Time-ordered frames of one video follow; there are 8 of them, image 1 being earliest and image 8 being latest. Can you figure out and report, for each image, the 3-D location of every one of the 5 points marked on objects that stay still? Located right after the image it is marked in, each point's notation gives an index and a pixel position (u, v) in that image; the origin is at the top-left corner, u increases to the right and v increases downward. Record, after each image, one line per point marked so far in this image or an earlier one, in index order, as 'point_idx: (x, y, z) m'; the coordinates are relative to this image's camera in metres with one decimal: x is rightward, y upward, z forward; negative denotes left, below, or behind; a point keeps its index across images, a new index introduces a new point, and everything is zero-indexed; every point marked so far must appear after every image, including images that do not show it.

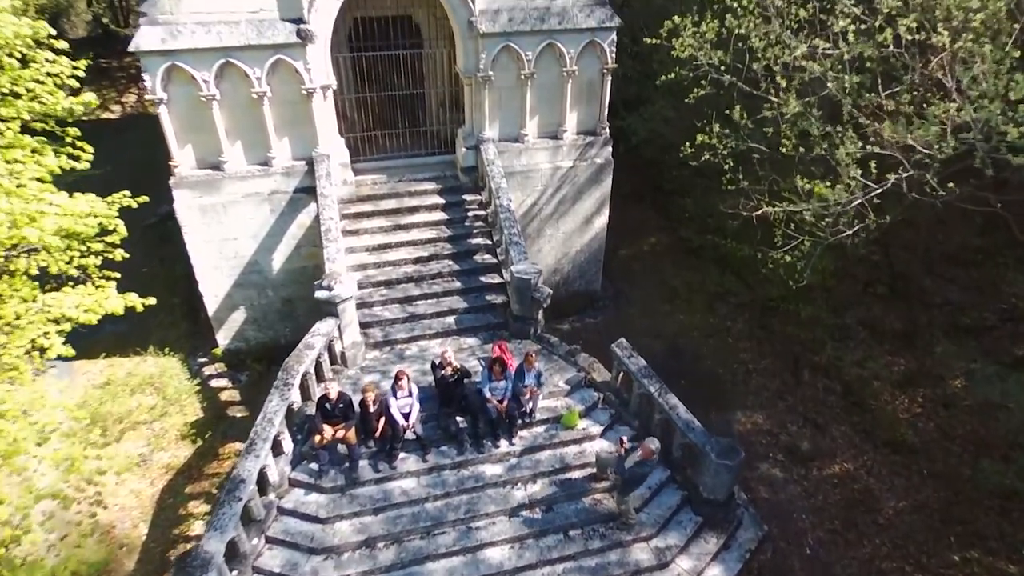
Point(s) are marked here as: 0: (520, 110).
0: (+0.2, +4.4, +13.3) m
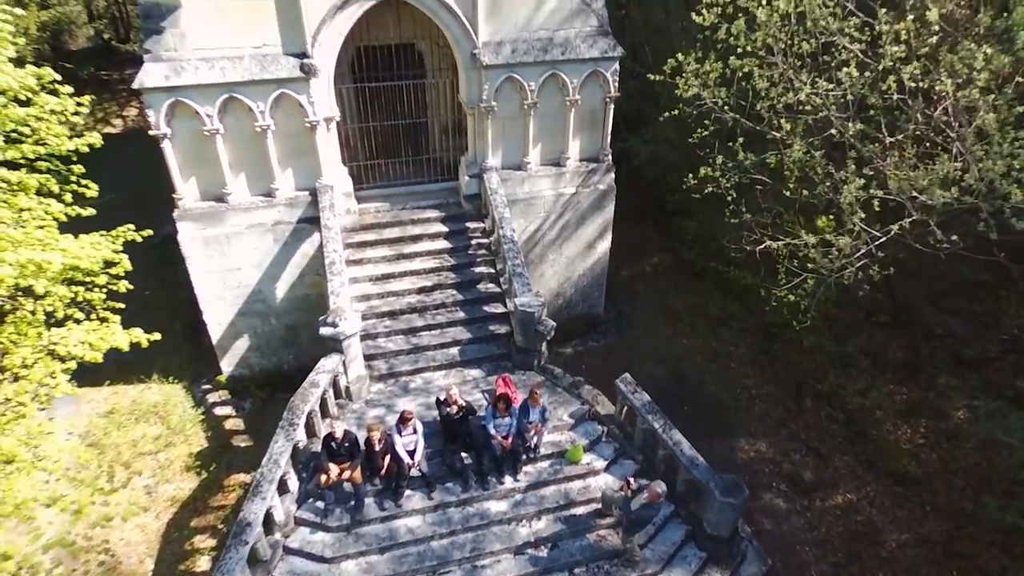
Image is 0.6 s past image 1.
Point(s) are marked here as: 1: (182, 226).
0: (+0.3, +3.7, +13.3) m
1: (-7.6, +1.4, +12.3) m
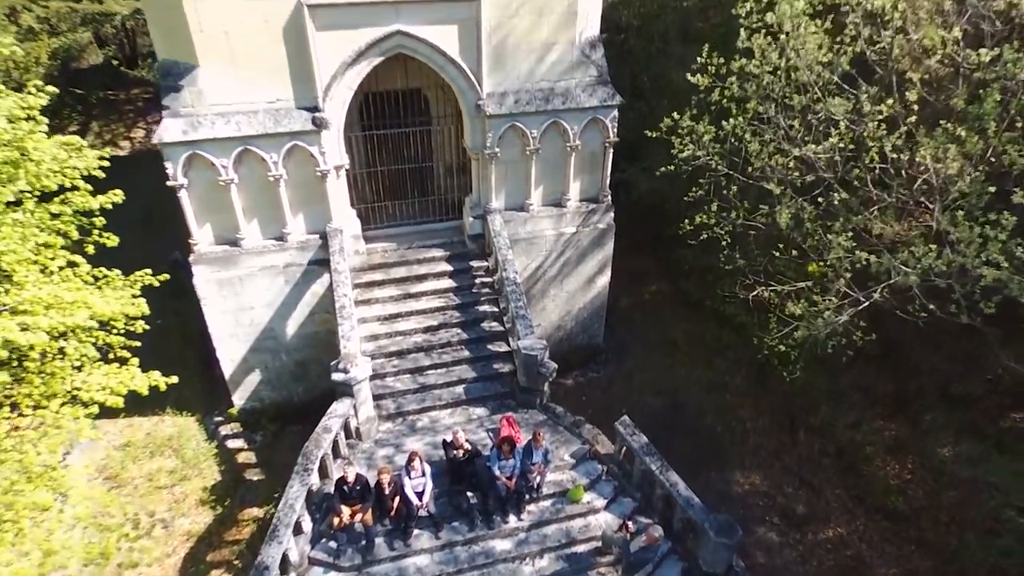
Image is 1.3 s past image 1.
0: (+0.4, +2.8, +13.8) m
1: (-7.5, +0.4, +12.7) m
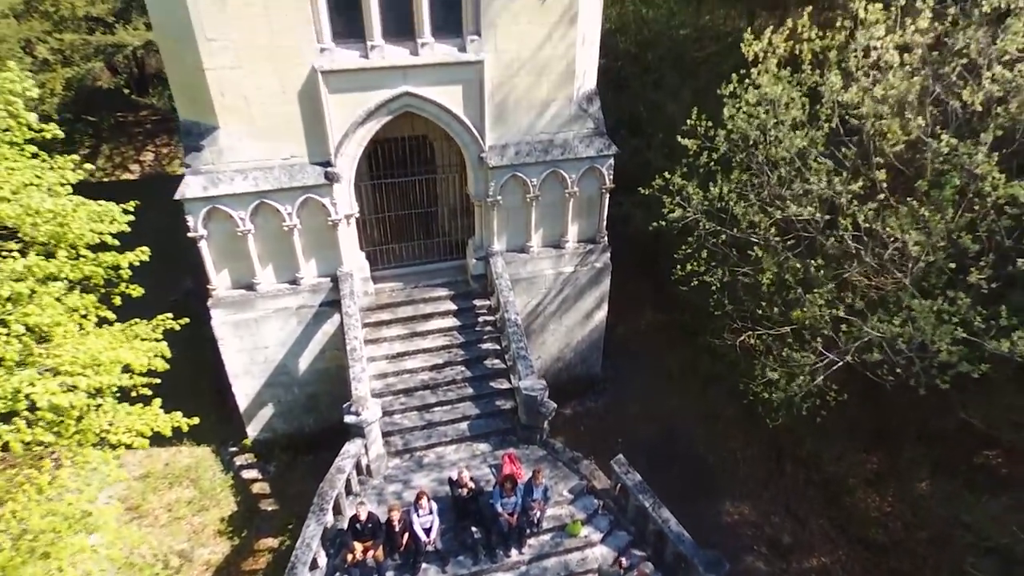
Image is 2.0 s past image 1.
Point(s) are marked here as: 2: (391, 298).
0: (+0.4, +1.7, +14.5) m
1: (-7.5, -0.6, +13.4) m
2: (-3.3, -0.3, +14.5) m
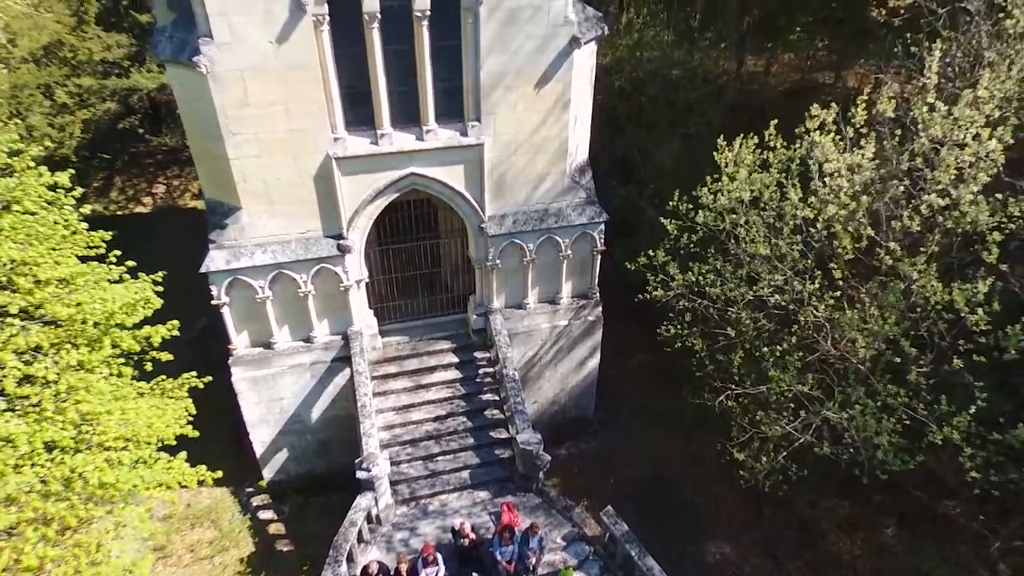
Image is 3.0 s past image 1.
0: (+0.3, +0.1, +15.6) m
1: (-7.5, -2.2, +14.5) m
2: (-3.3, -1.9, +15.6) m
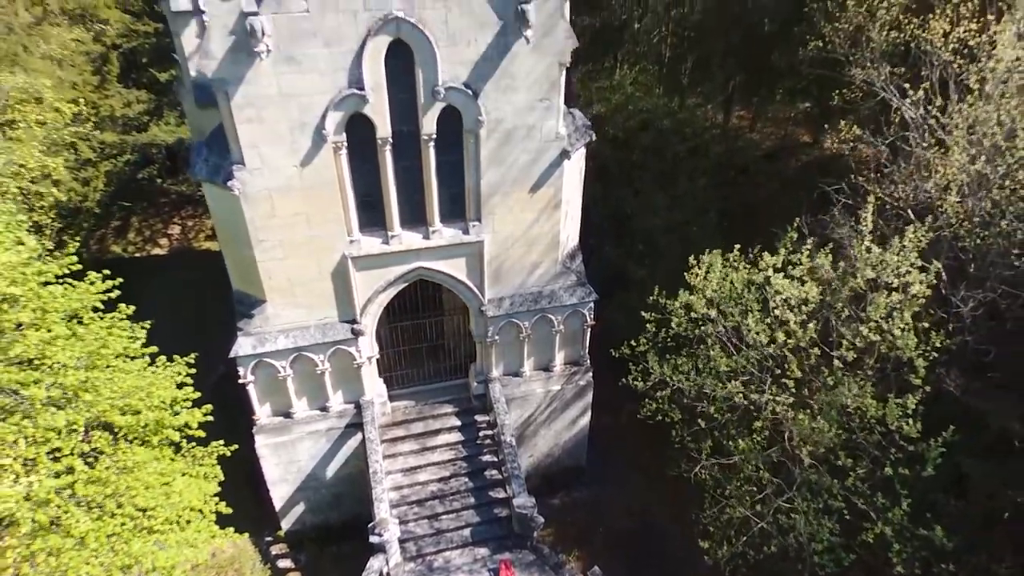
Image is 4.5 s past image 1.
0: (+0.2, -2.2, +17.1) m
1: (-7.6, -4.5, +16.0) m
2: (-3.4, -4.1, +17.1) m
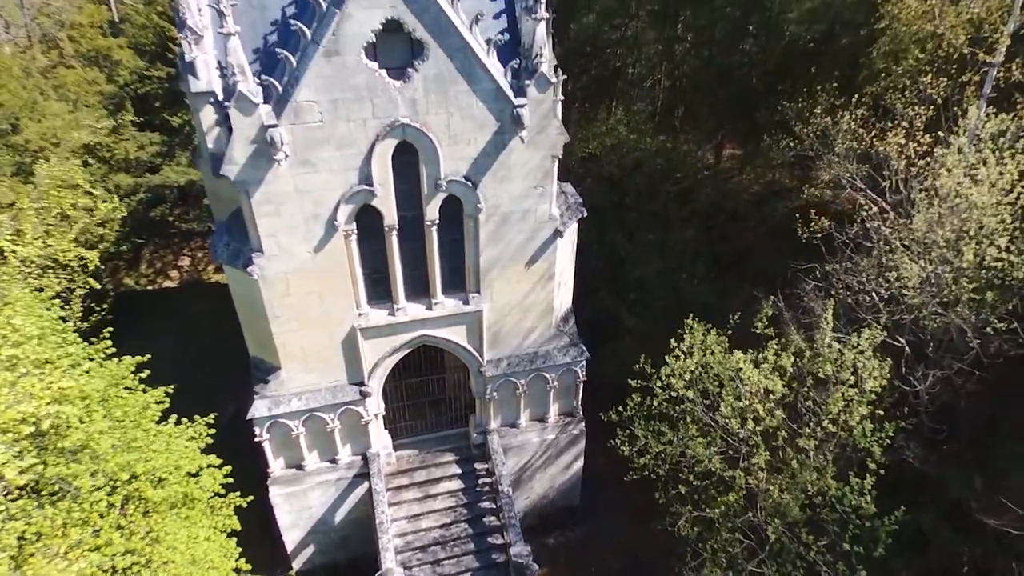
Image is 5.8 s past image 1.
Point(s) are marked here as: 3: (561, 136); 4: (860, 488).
0: (+0.2, -4.1, +18.3) m
1: (-7.7, -6.4, +17.2) m
2: (-3.5, -6.1, +18.2) m
3: (+1.3, +3.9, +13.8) m
4: (+7.6, -4.4, +11.7) m
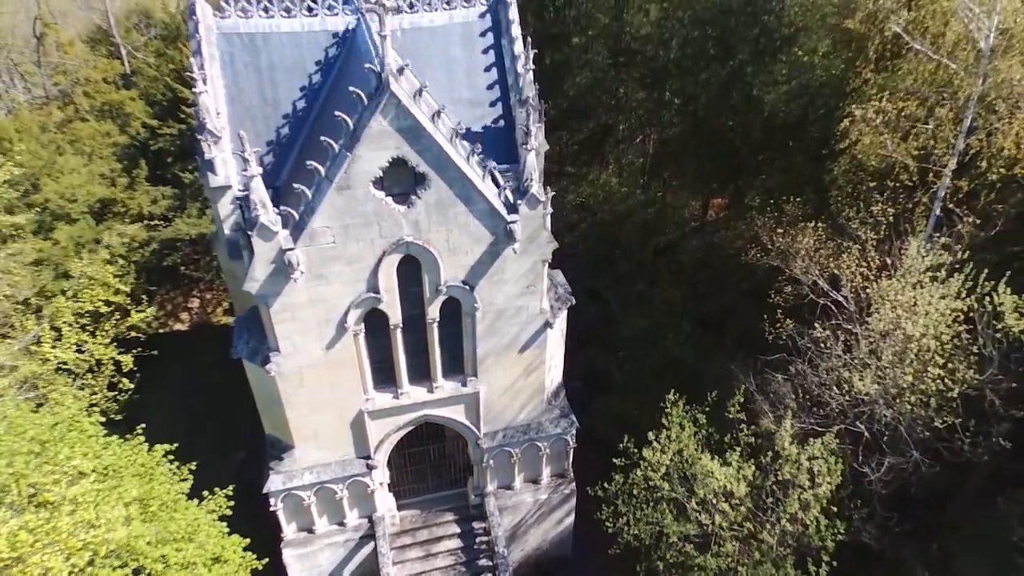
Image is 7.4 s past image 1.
0: (0.0, -6.8, +19.7) m
1: (-7.9, -9.1, +18.6) m
2: (-3.7, -8.8, +19.6) m
3: (+1.1, +1.2, +15.2) m
4: (+7.4, -7.1, +13.1) m
